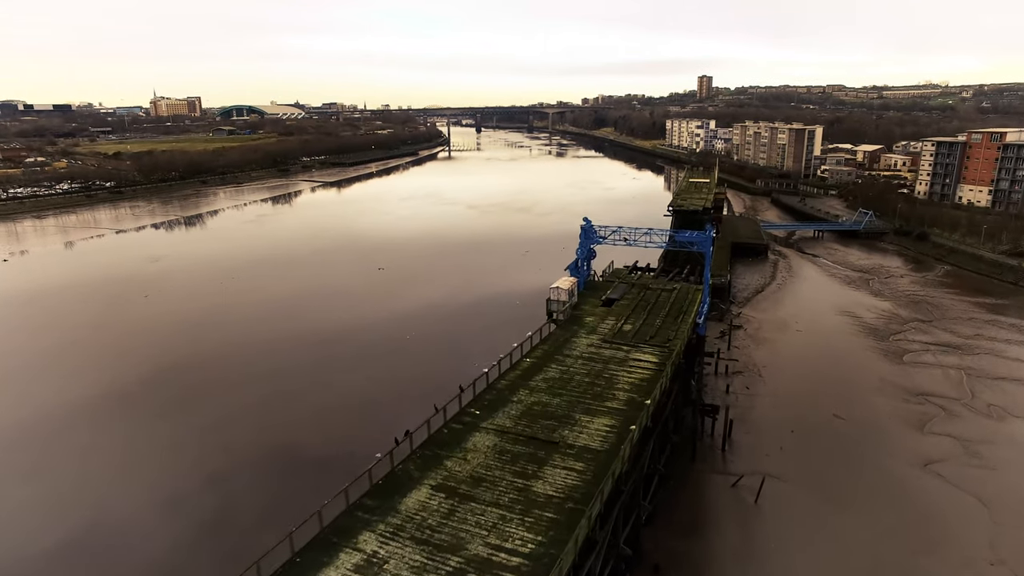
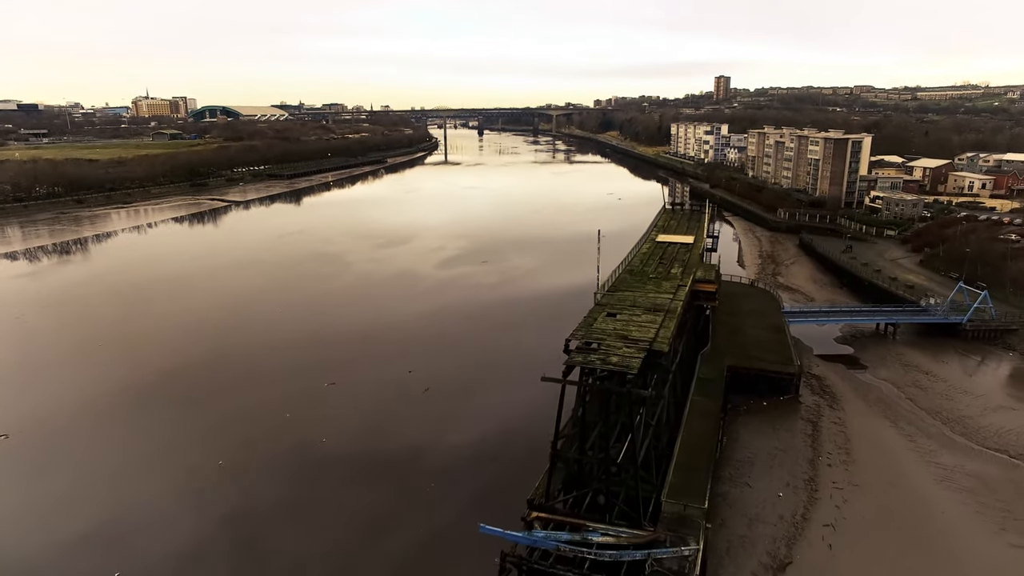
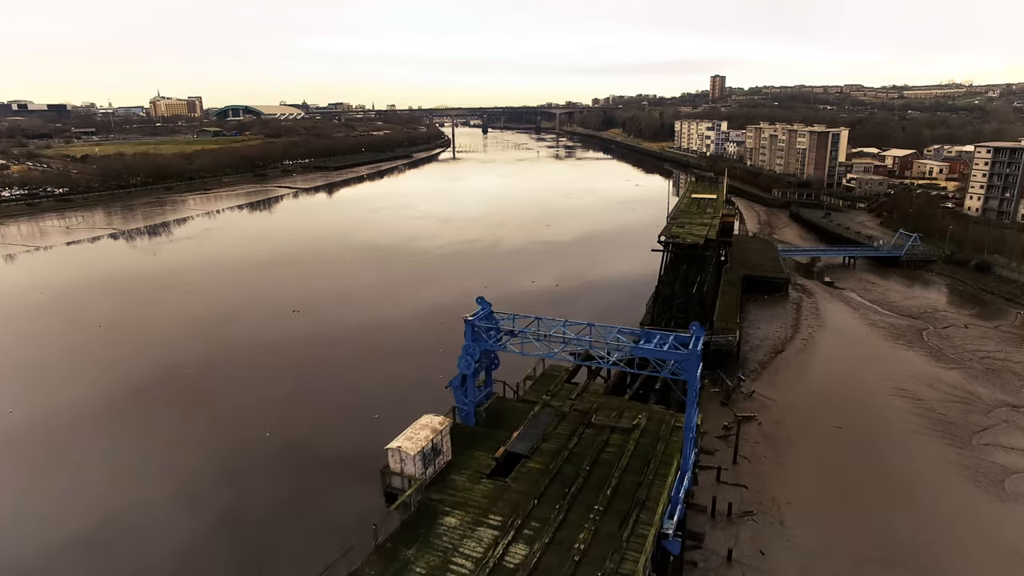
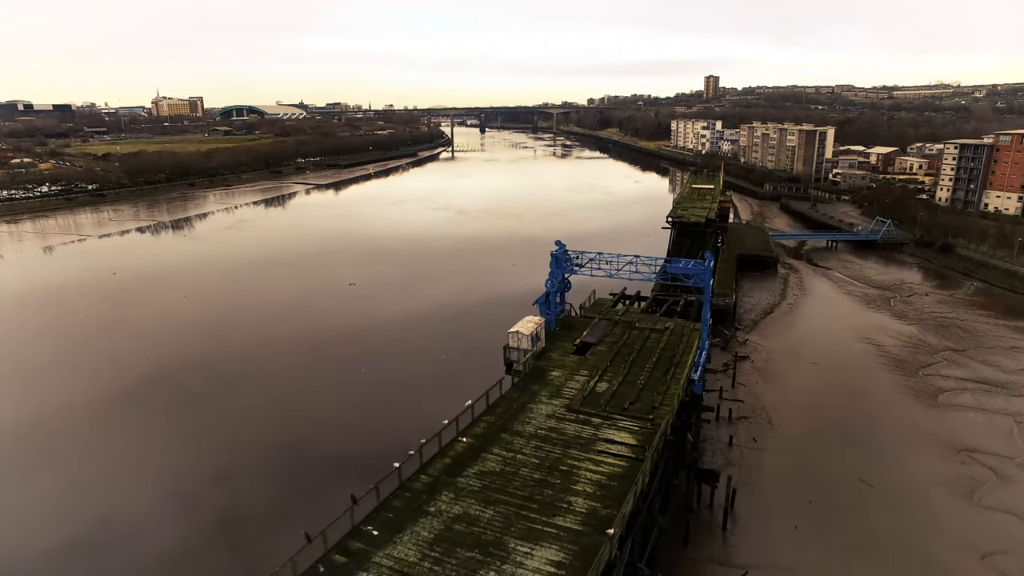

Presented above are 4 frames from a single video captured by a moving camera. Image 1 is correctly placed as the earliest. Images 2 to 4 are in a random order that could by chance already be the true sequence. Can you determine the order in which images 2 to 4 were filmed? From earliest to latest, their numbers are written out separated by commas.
4, 3, 2
